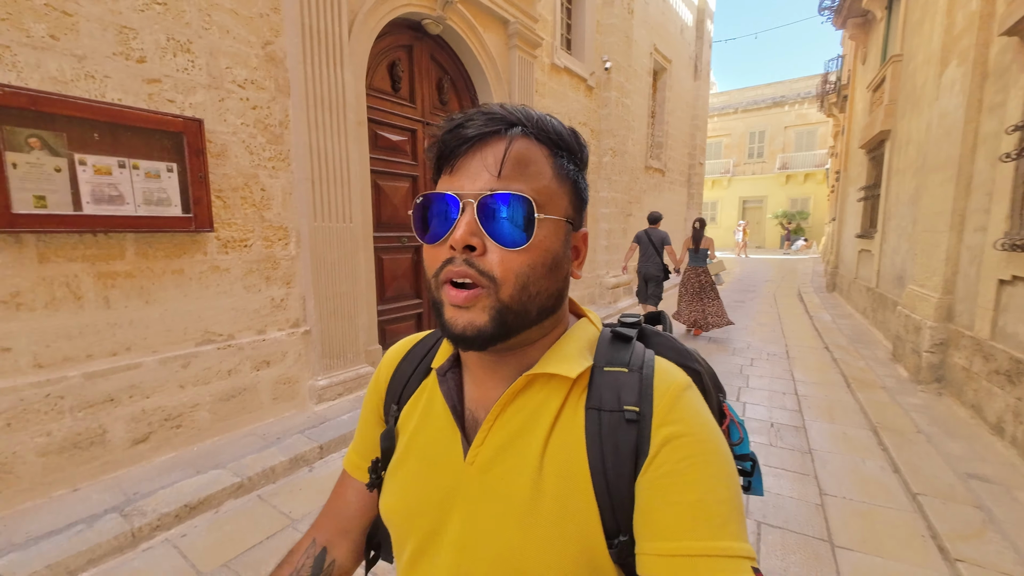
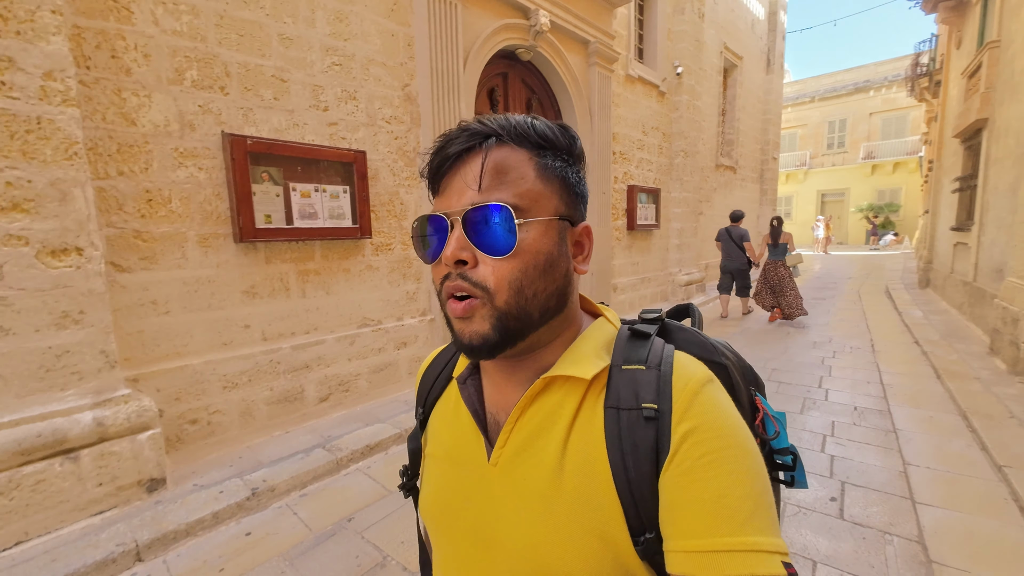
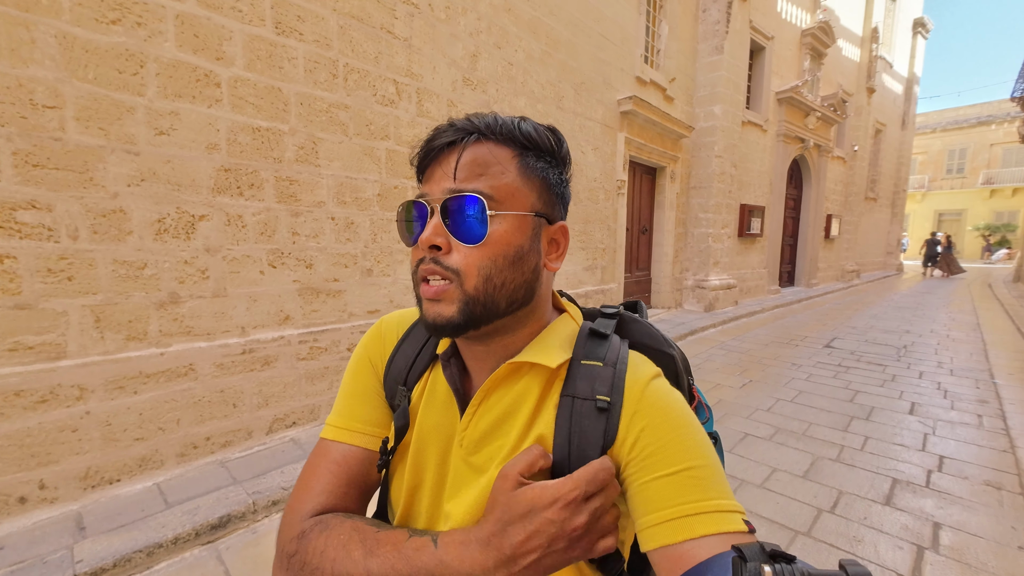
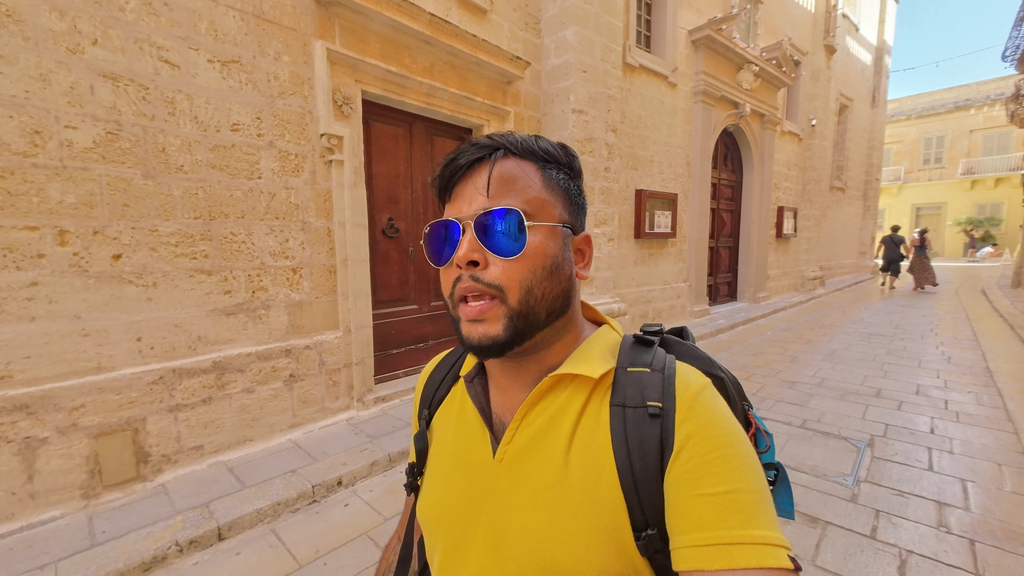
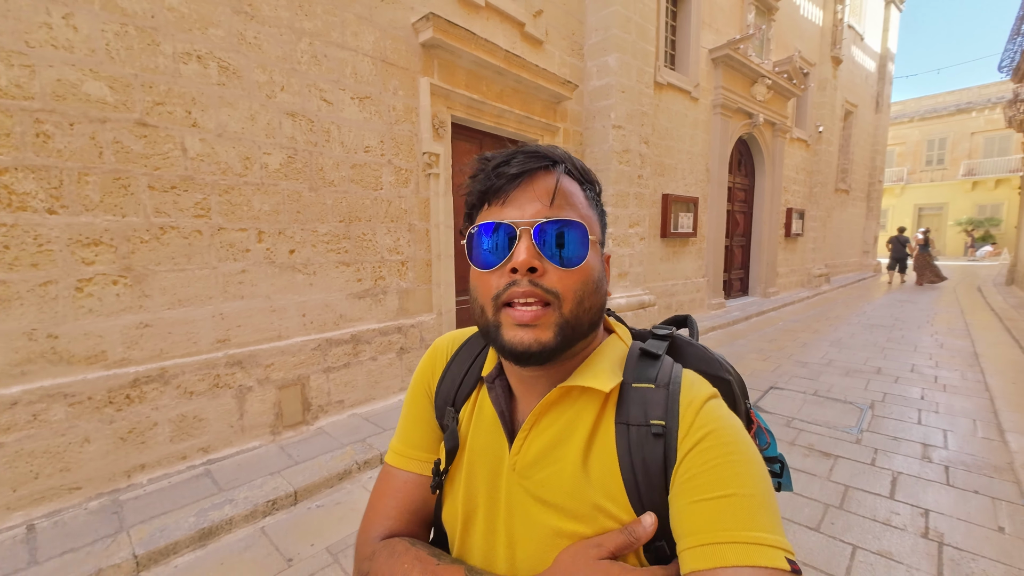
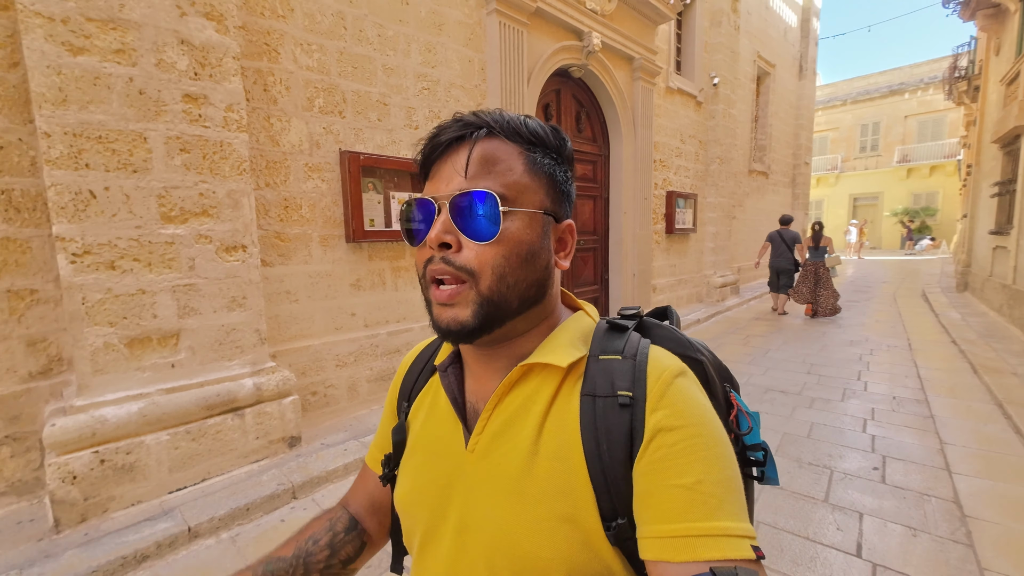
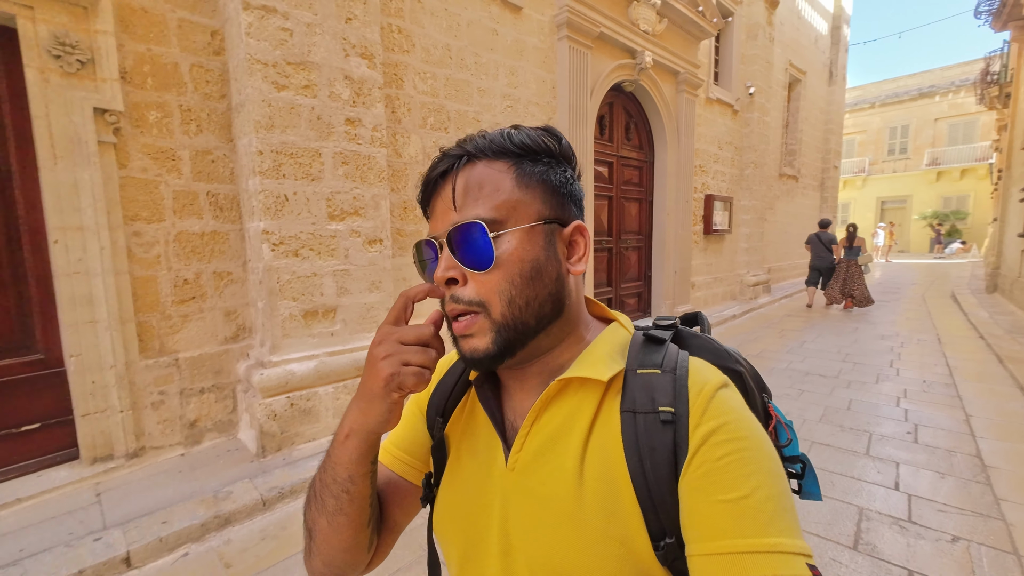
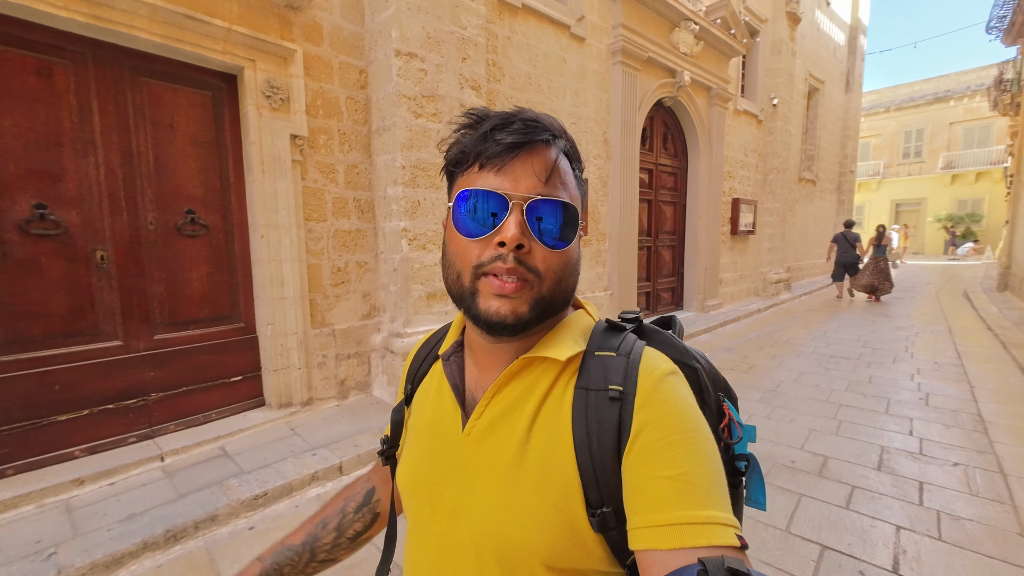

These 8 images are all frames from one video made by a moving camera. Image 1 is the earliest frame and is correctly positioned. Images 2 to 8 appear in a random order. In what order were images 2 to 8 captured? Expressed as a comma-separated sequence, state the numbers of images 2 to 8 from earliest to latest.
2, 6, 7, 8, 4, 5, 3
